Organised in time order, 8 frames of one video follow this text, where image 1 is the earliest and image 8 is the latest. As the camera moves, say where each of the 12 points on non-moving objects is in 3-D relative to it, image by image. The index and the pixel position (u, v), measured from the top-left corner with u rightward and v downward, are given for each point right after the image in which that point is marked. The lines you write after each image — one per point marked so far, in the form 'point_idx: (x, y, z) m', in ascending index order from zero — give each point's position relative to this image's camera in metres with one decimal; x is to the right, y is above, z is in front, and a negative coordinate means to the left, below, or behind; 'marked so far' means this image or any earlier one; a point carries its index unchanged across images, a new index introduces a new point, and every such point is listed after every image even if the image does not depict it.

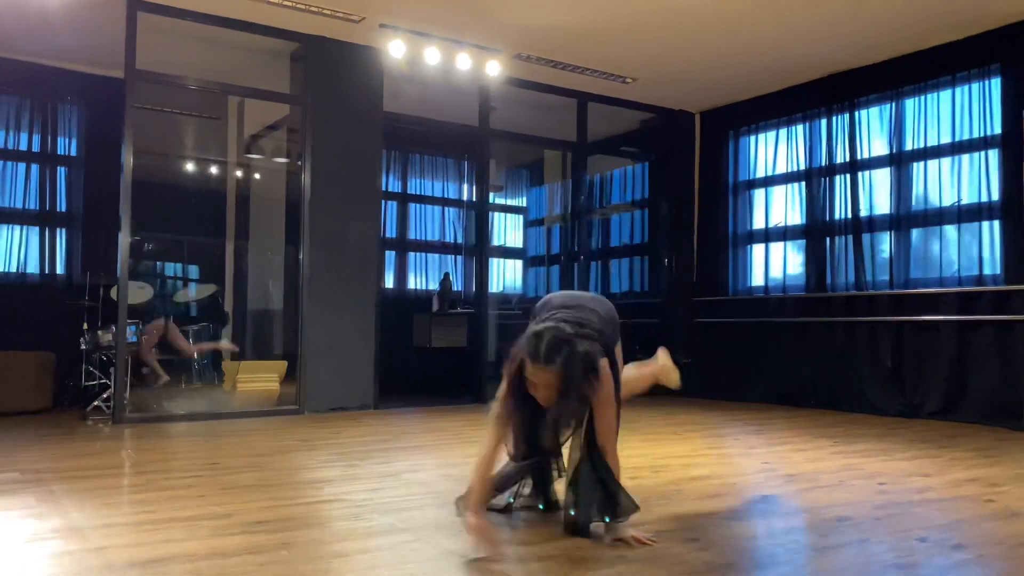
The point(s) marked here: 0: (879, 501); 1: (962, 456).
0: (+1.0, -0.6, +2.4) m
1: (+1.7, -0.7, +3.3) m
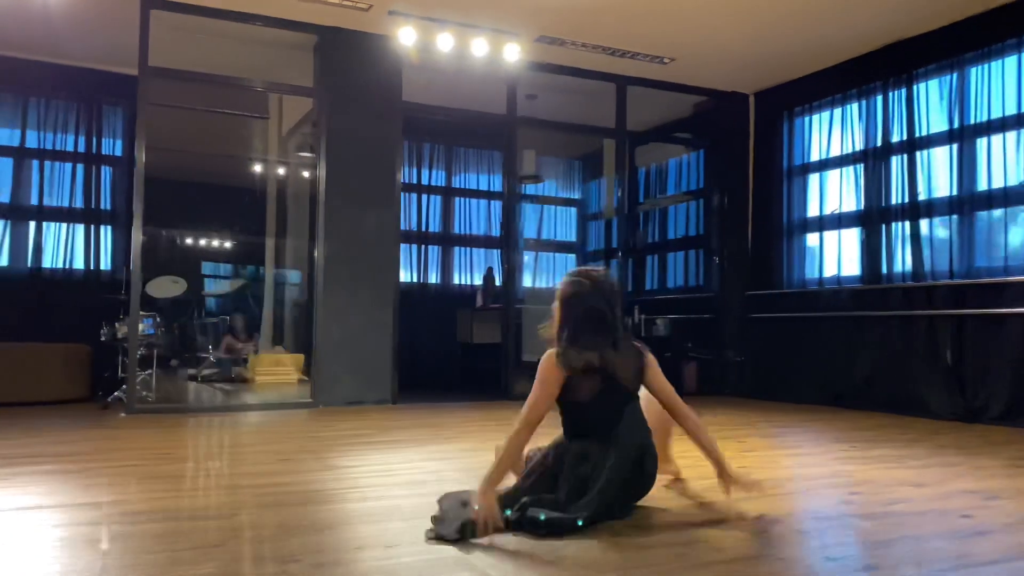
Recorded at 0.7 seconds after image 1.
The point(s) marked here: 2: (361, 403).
0: (+0.8, -0.6, +2.1) m
1: (+1.6, -0.6, +2.9) m
2: (-0.9, -0.7, +4.9) m
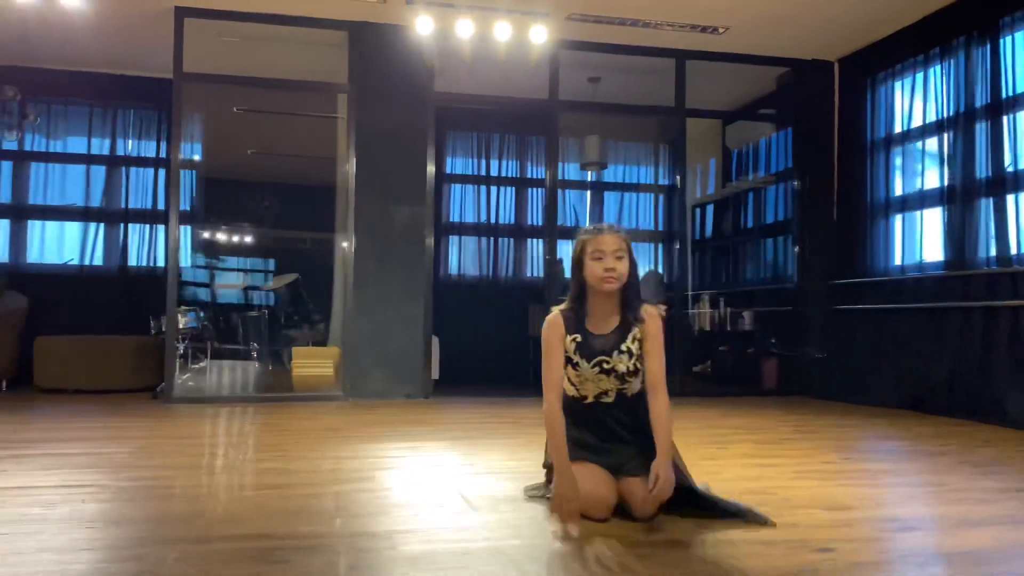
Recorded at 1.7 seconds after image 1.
0: (+0.3, -0.5, +1.8) m
1: (+1.3, -0.6, +2.4) m
2: (-0.7, -0.6, +4.9) m
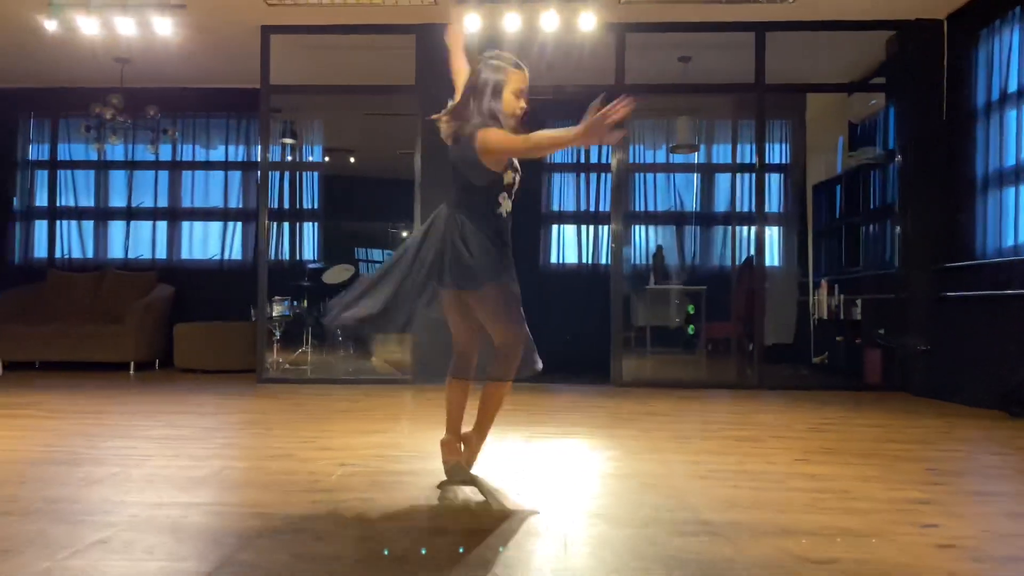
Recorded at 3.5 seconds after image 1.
0: (-0.2, -0.5, +1.9) m
1: (+0.9, -0.5, +2.2) m
2: (-0.3, -0.6, +5.1) m
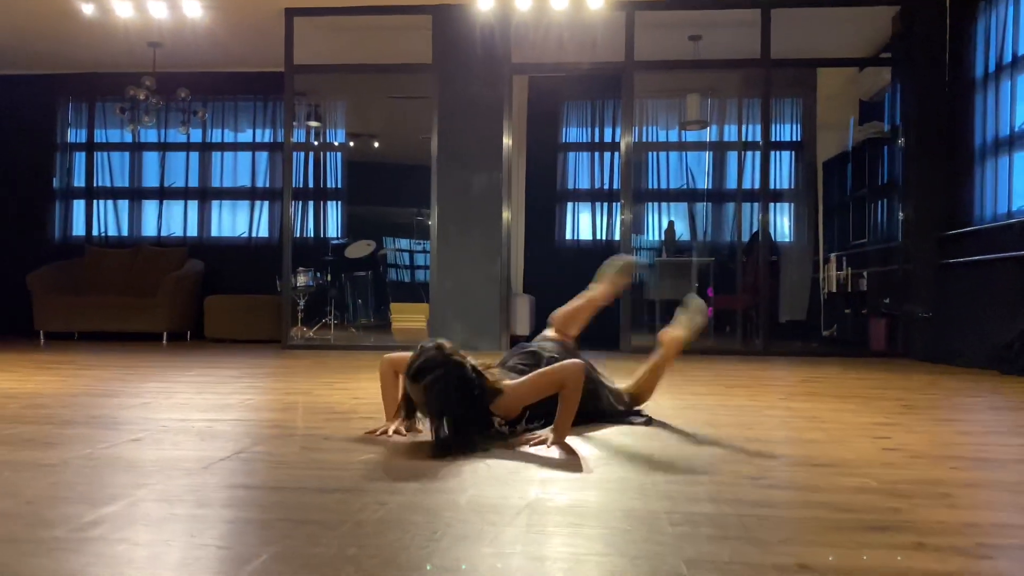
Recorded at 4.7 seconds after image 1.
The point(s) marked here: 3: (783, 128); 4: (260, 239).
0: (-0.2, -0.4, +2.1) m
1: (+0.9, -0.4, +2.3) m
2: (-0.2, -0.4, +5.3) m
3: (+1.8, +1.1, +5.7) m
4: (-2.0, +0.4, +6.8) m
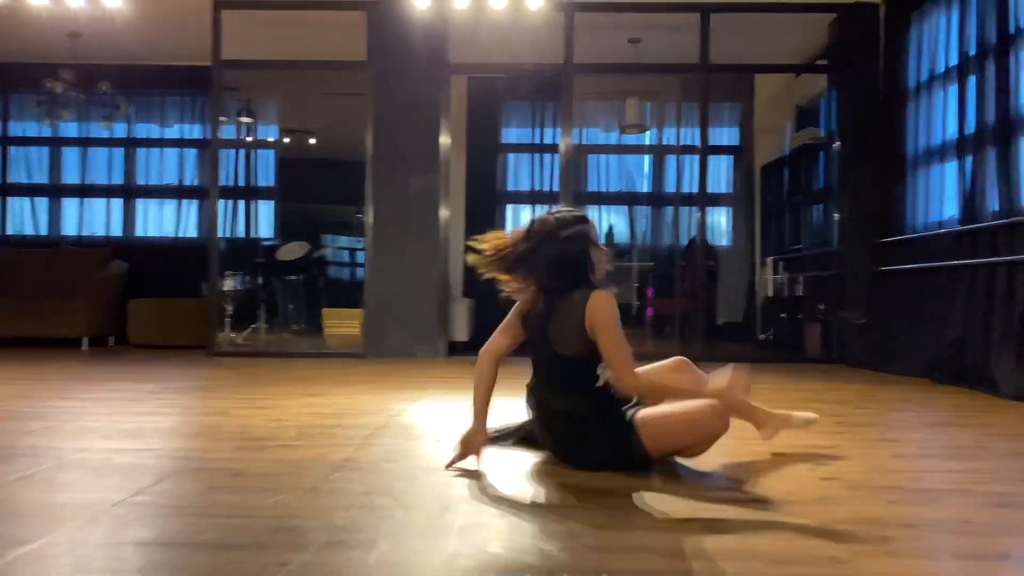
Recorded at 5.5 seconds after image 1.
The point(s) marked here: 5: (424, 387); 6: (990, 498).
0: (-0.4, -0.4, +2.0) m
1: (+0.7, -0.4, +2.3) m
2: (-0.6, -0.4, +5.2) m
3: (+1.4, +1.1, +5.7) m
4: (-2.5, +0.4, +6.5) m
5: (-0.4, -0.4, +3.7) m
6: (+1.0, -0.4, +1.7) m
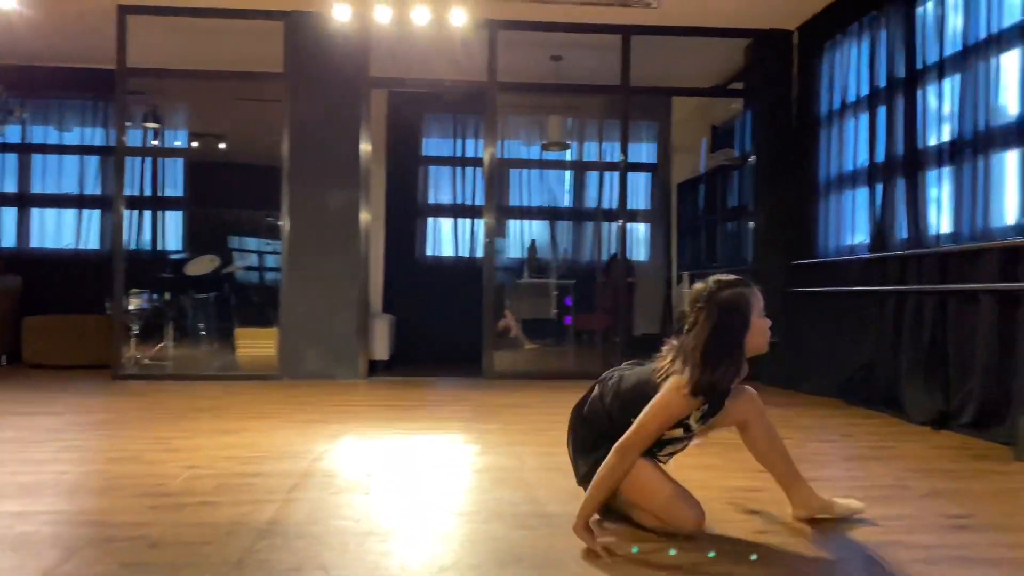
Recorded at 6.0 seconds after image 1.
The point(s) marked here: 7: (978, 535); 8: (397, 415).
0: (-0.5, -0.5, +1.9) m
1: (+0.5, -0.5, +2.3) m
2: (-1.1, -0.5, +5.1) m
3: (+0.9, +0.9, +5.7) m
4: (-3.1, +0.3, +6.2) m
5: (-0.7, -0.6, +3.6) m
6: (+0.8, -0.5, +1.7) m
7: (+1.0, -0.5, +1.9) m
8: (-0.5, -0.6, +3.7) m
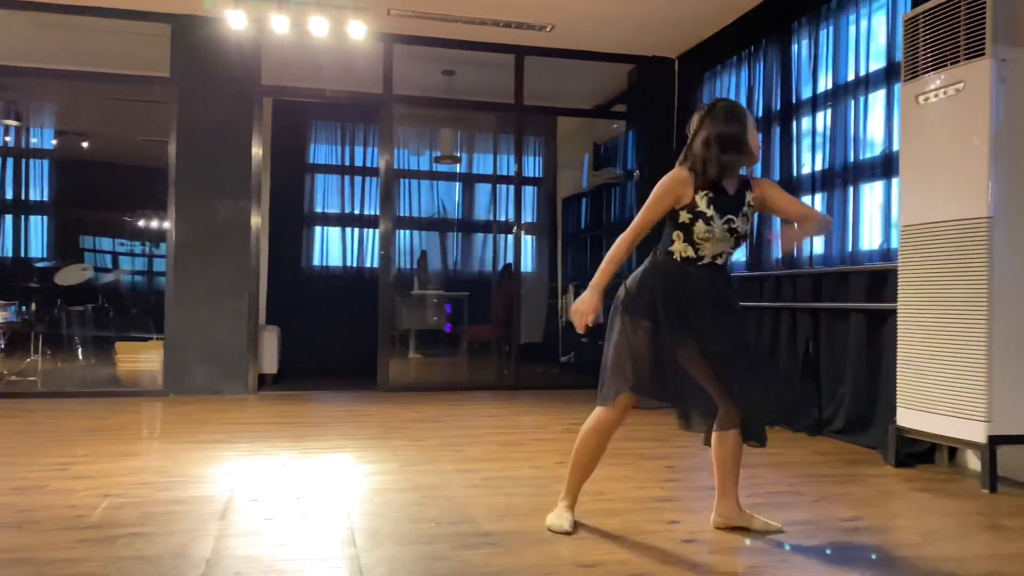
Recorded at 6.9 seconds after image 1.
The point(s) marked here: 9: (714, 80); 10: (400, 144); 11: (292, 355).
0: (-0.6, -0.6, +1.9) m
1: (+0.3, -0.6, +2.5) m
2: (-1.7, -0.6, +4.9) m
3: (+0.1, +0.9, +5.9) m
4: (-3.8, +0.2, +5.7) m
5: (-1.1, -0.6, +3.5) m
6: (+0.7, -0.6, +1.9) m
7: (+0.9, -0.6, +2.1) m
8: (-0.9, -0.6, +3.7) m
9: (+1.2, +1.2, +5.1) m
10: (-0.7, +1.0, +5.6) m
11: (-1.6, -0.5, +6.3) m
